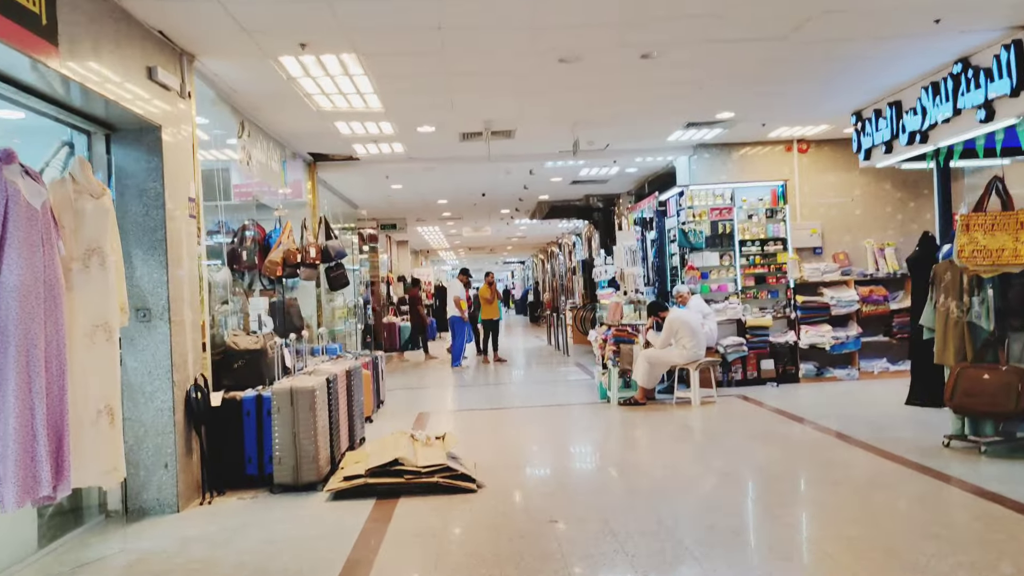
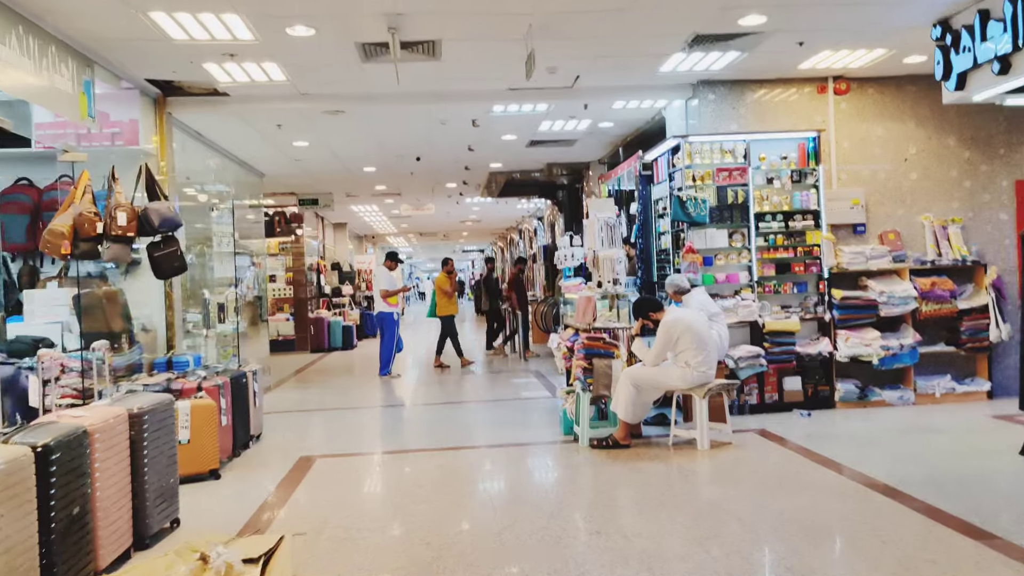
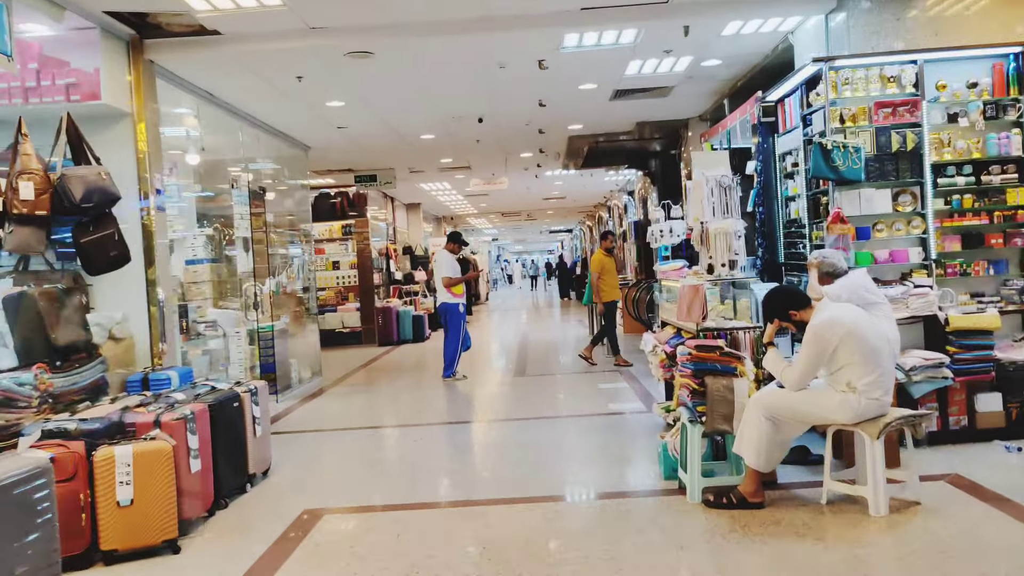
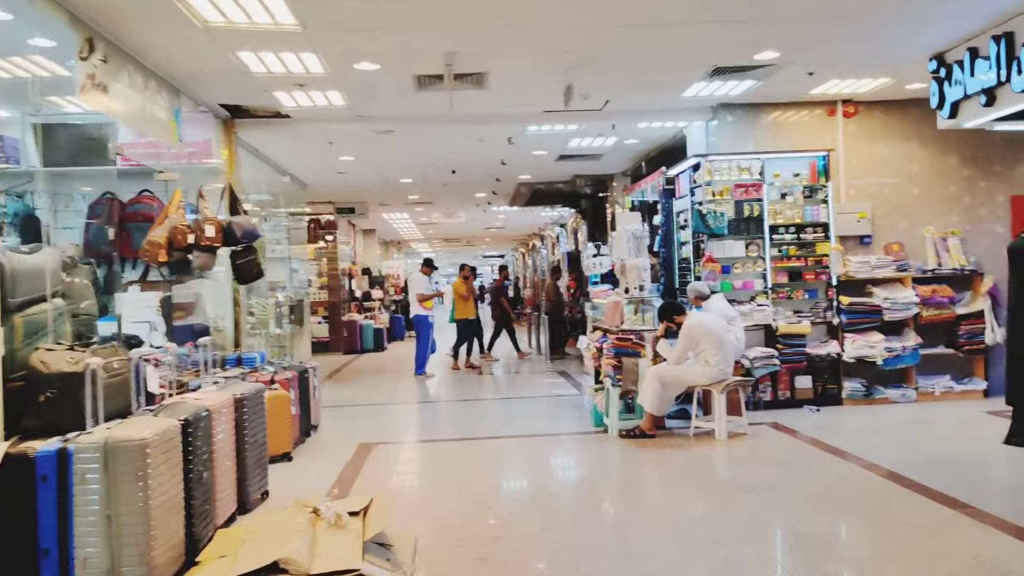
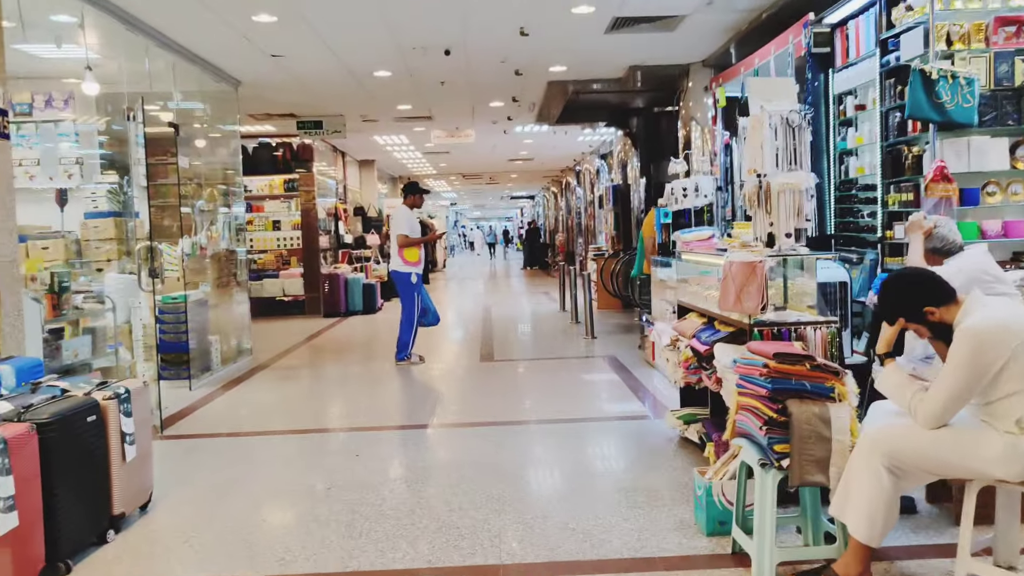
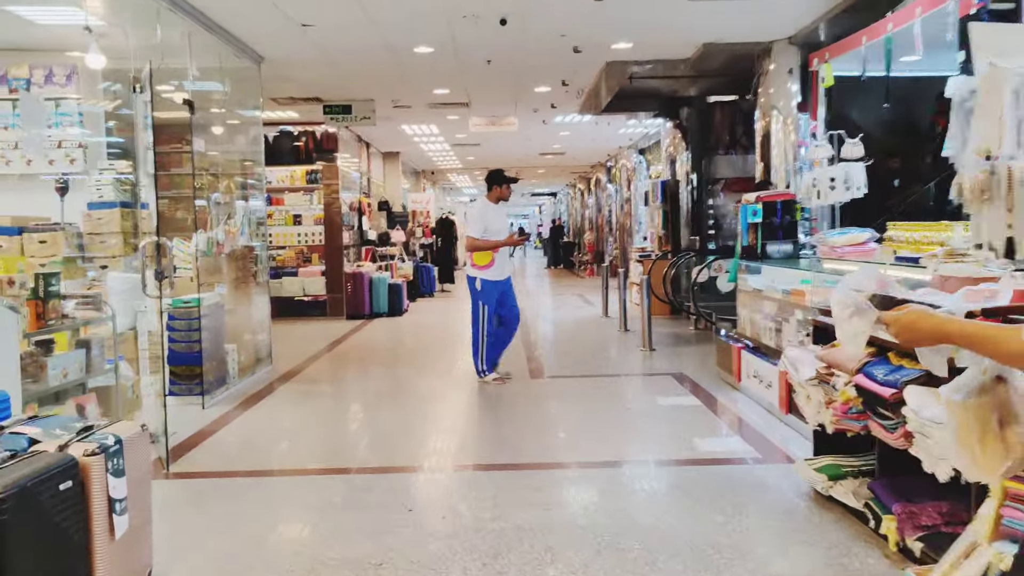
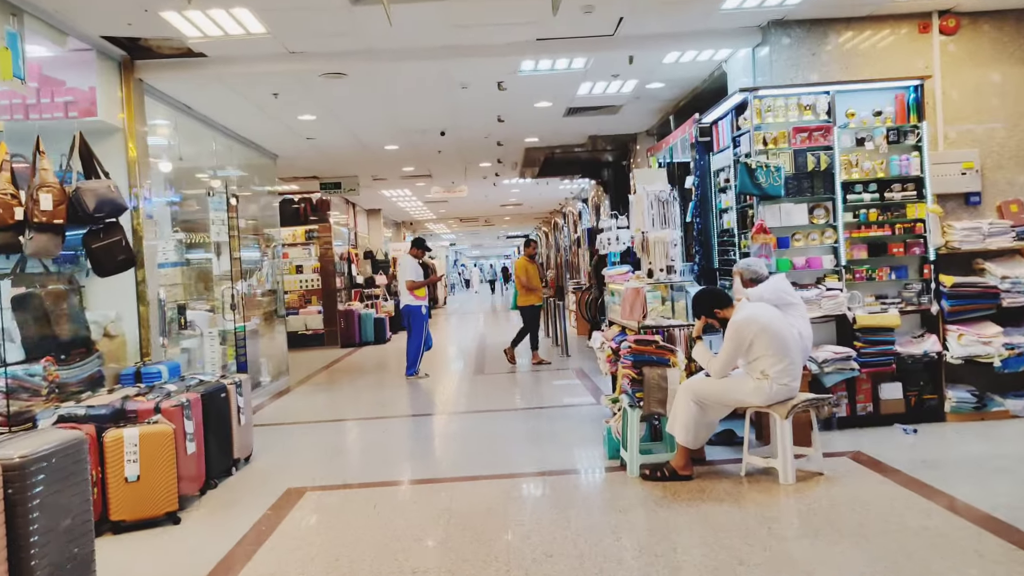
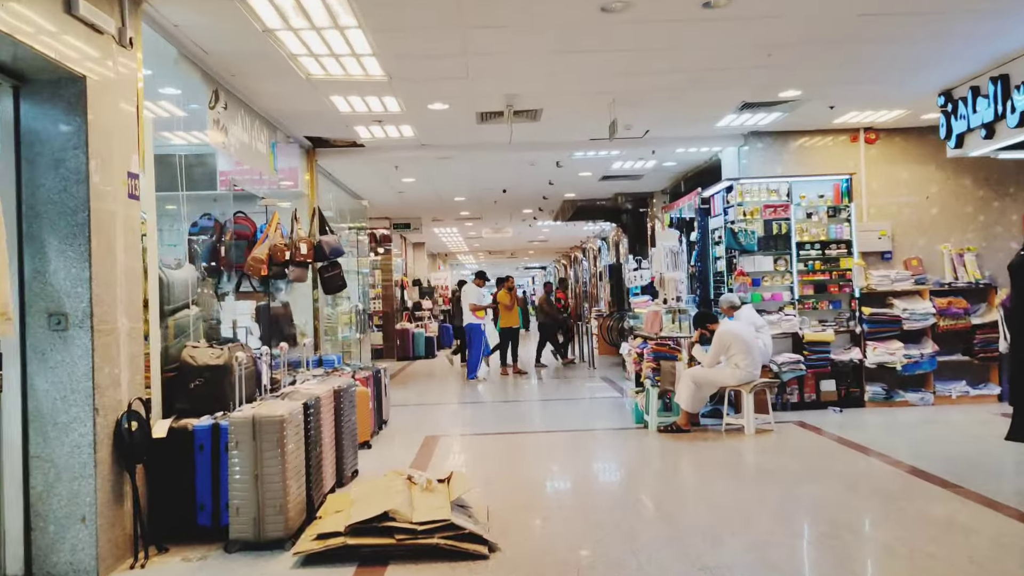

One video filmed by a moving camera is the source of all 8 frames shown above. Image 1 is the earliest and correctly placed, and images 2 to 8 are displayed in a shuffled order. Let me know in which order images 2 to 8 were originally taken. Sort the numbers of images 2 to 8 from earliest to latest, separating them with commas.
8, 4, 2, 7, 3, 5, 6
